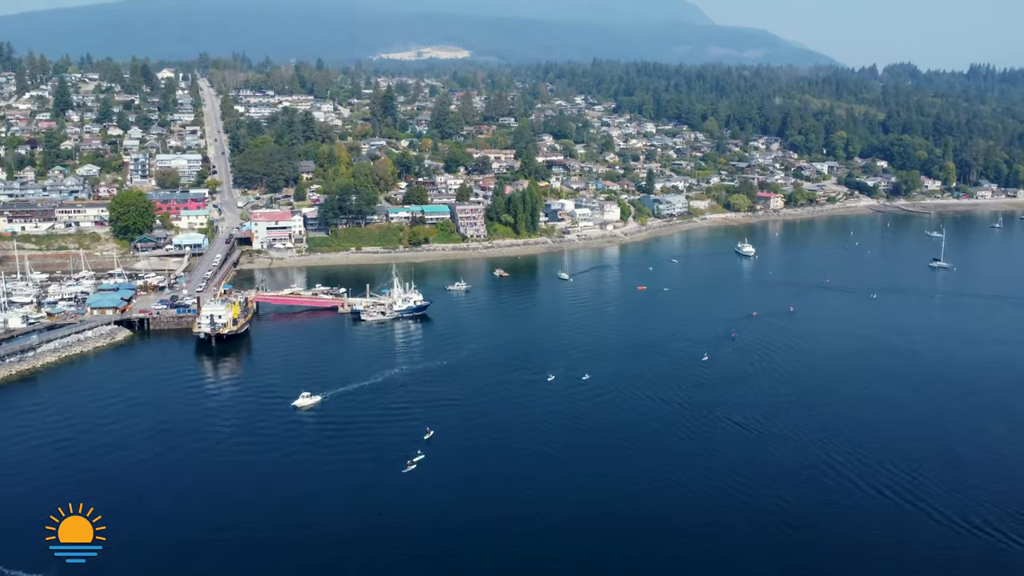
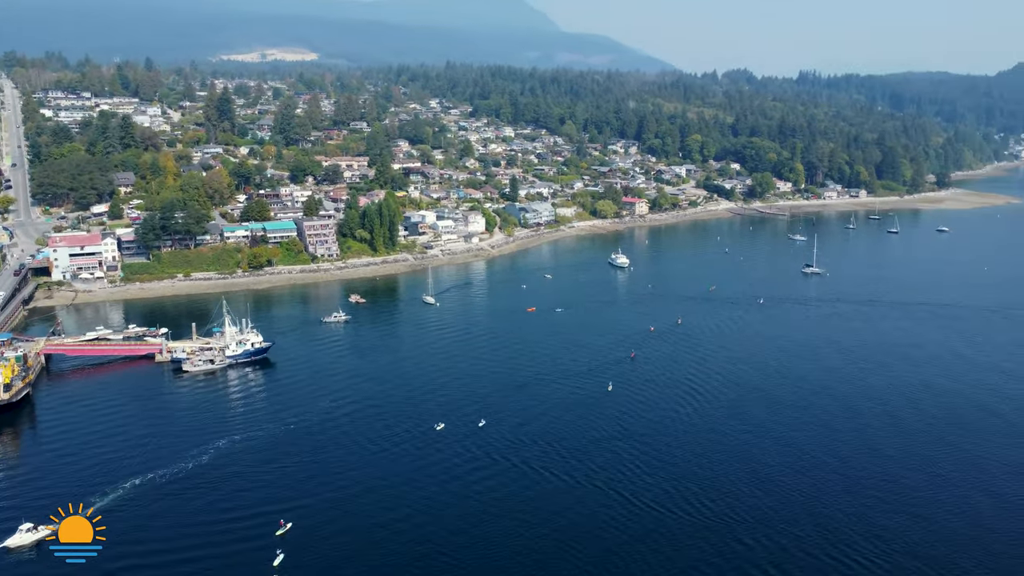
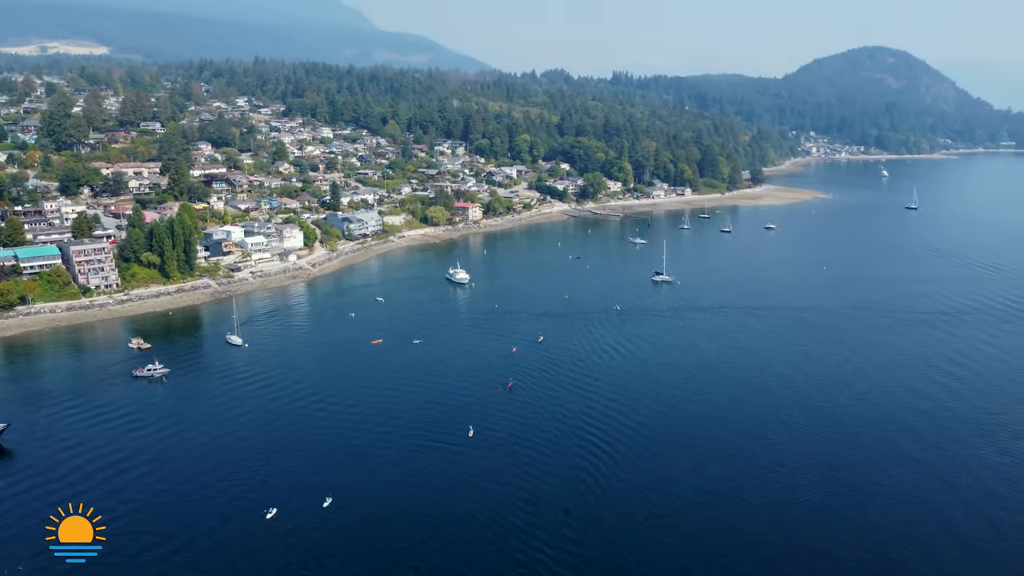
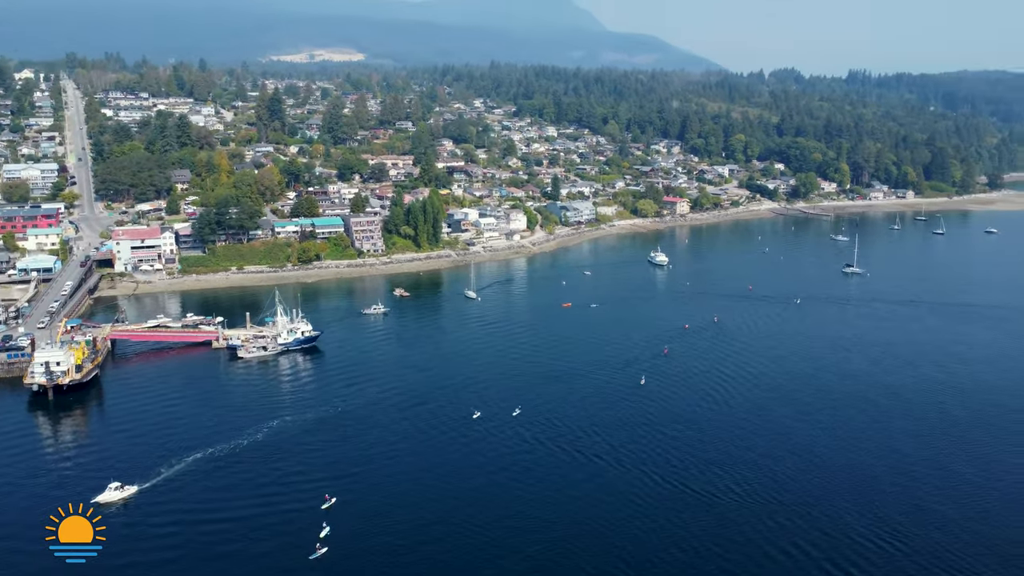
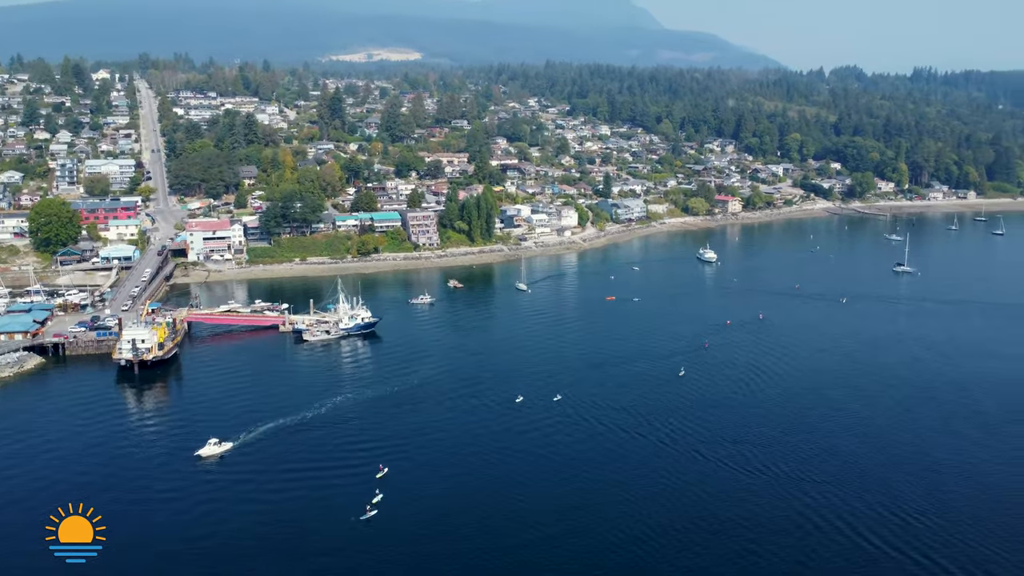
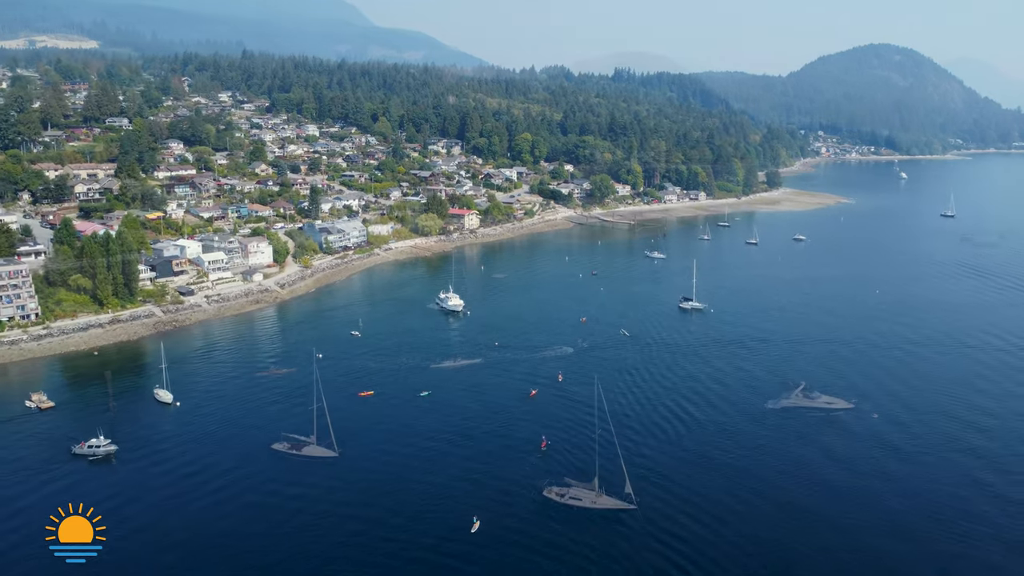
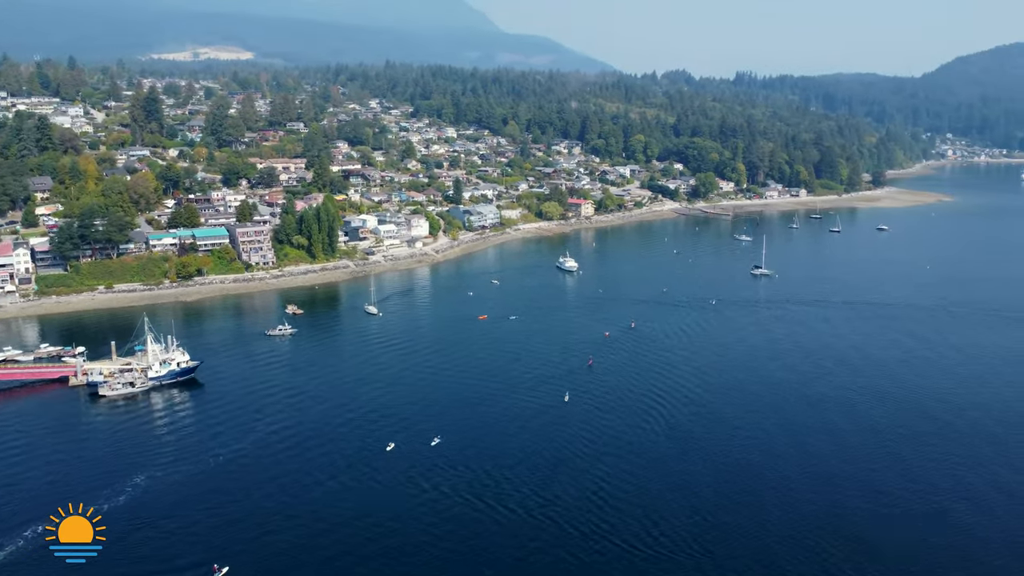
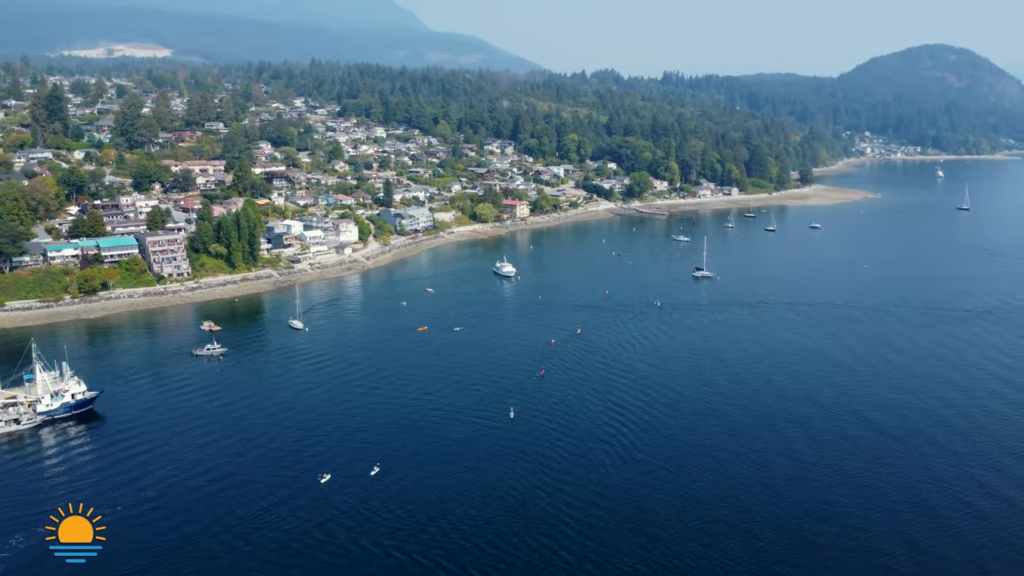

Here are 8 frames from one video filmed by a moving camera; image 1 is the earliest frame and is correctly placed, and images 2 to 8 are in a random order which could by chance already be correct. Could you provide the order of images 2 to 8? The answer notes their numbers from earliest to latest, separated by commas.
5, 4, 2, 7, 8, 3, 6
